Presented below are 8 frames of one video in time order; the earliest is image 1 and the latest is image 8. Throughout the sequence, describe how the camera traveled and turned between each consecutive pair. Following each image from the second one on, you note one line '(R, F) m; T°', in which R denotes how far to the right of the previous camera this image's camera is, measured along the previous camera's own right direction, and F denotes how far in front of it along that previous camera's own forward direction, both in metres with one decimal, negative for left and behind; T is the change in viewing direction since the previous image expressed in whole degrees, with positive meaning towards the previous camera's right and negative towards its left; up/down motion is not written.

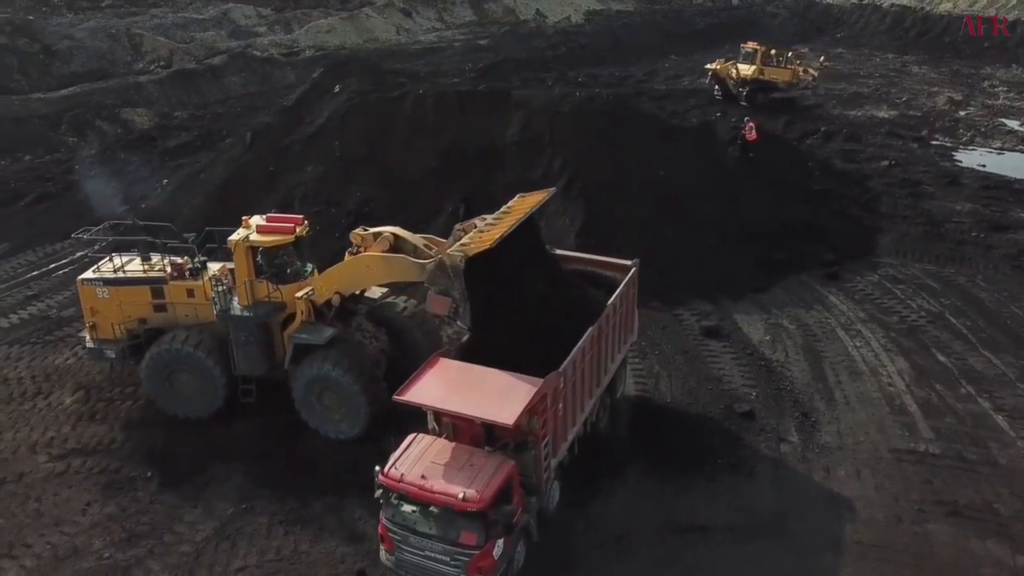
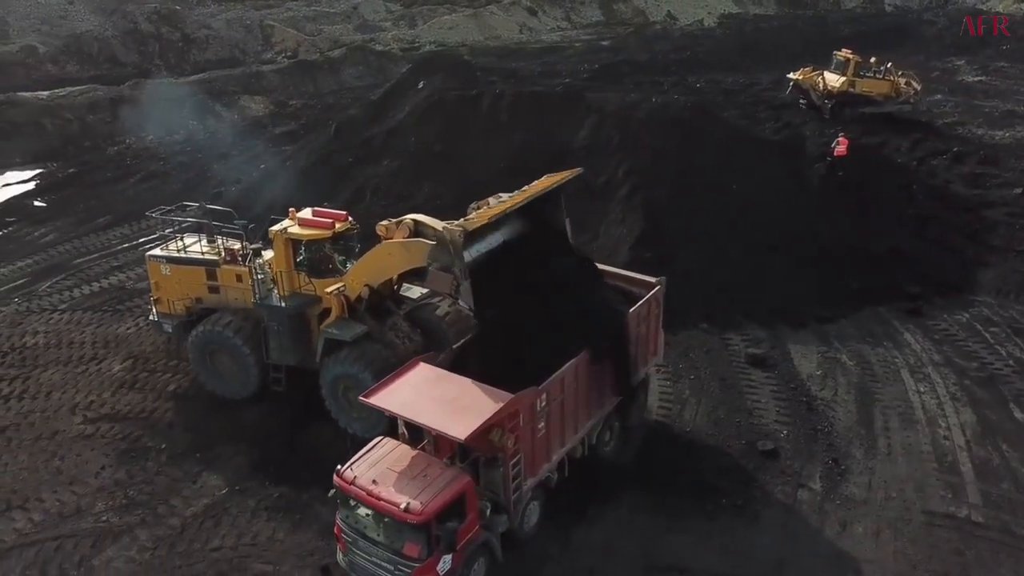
(+1.2, +0.3) m; -9°
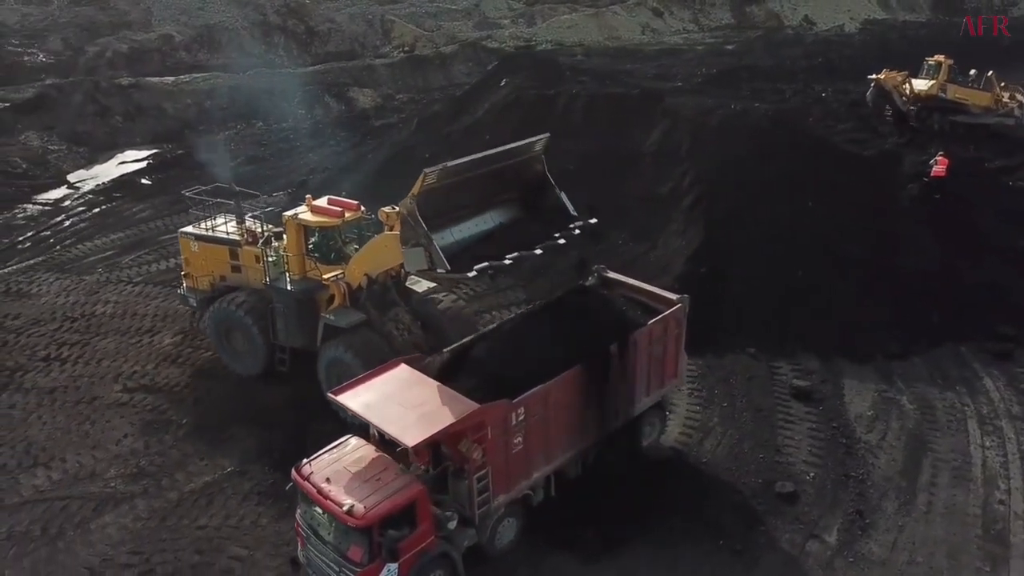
(+1.1, +0.4) m; -9°
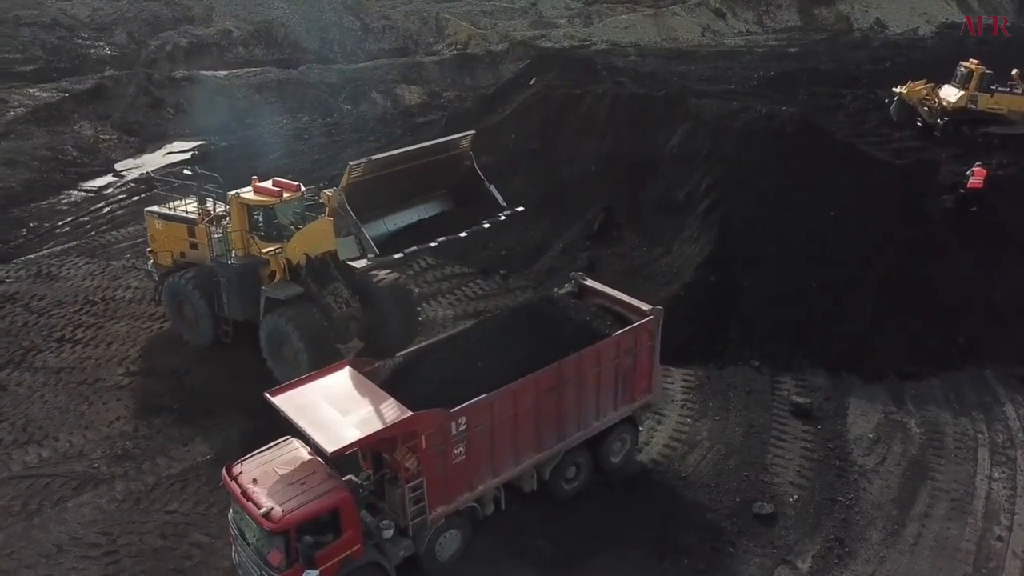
(+0.8, +0.2) m; -5°
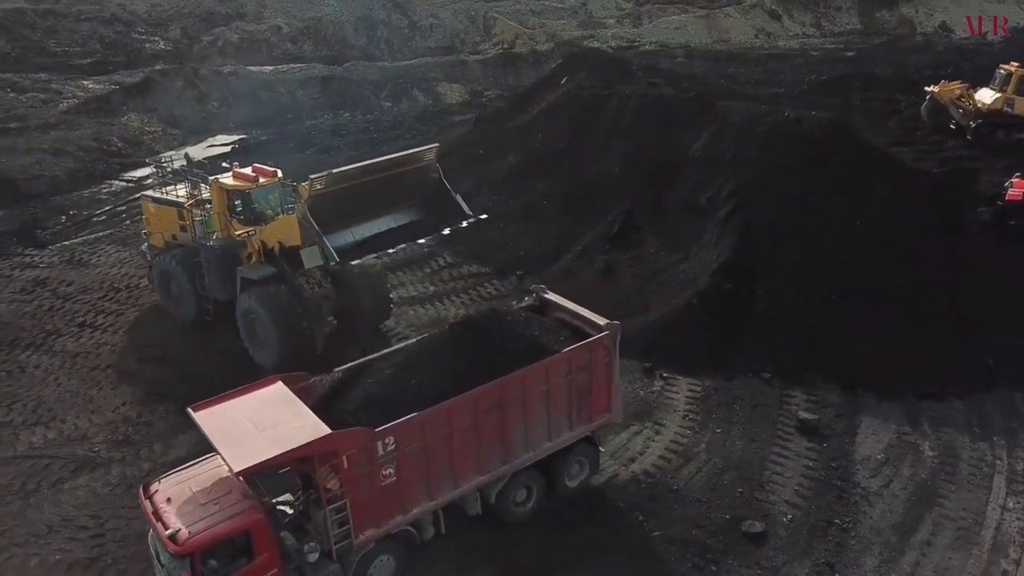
(+0.6, +0.1) m; -4°
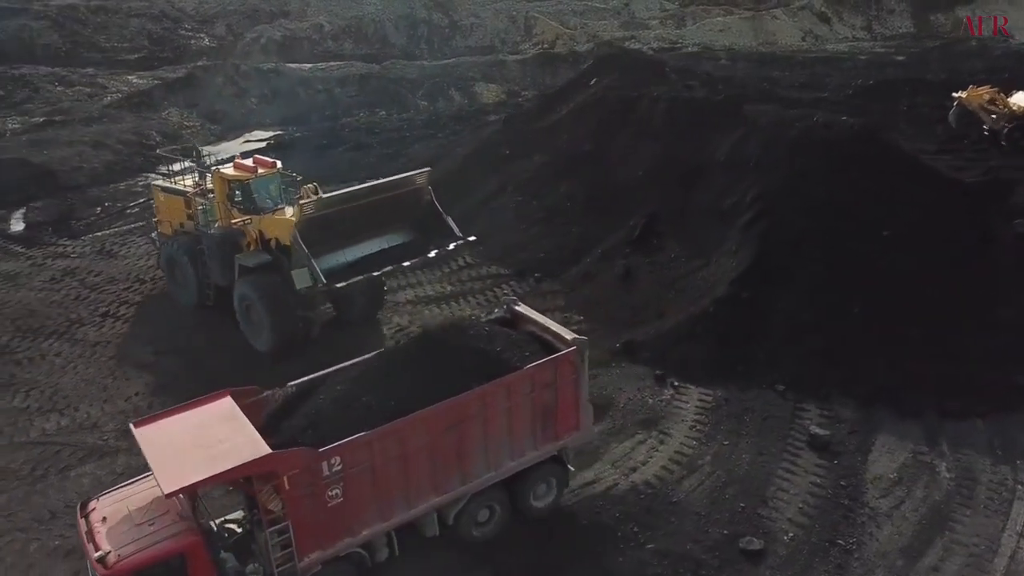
(+0.4, +0.1) m; -3°
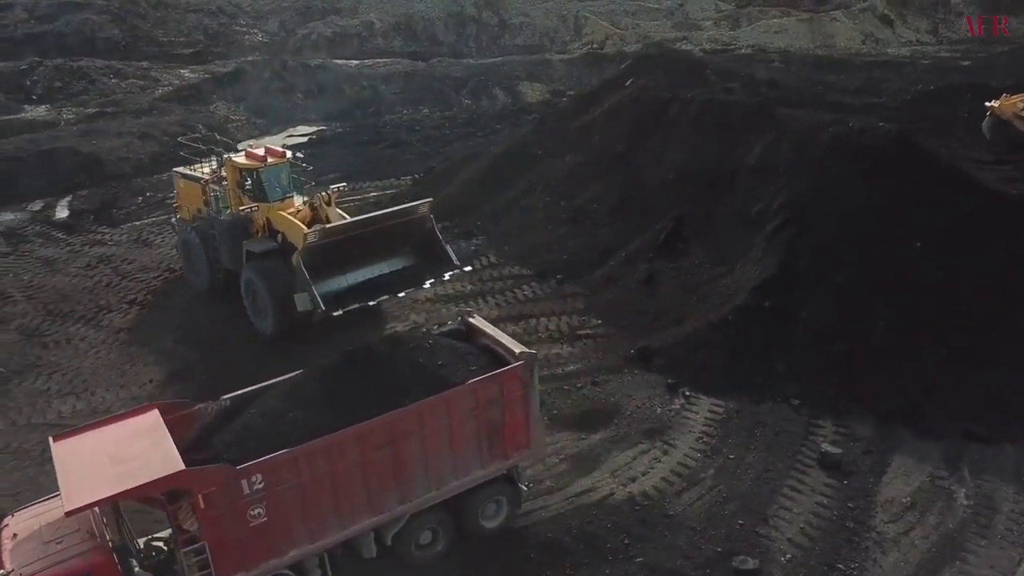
(+0.5, +0.1) m; -4°
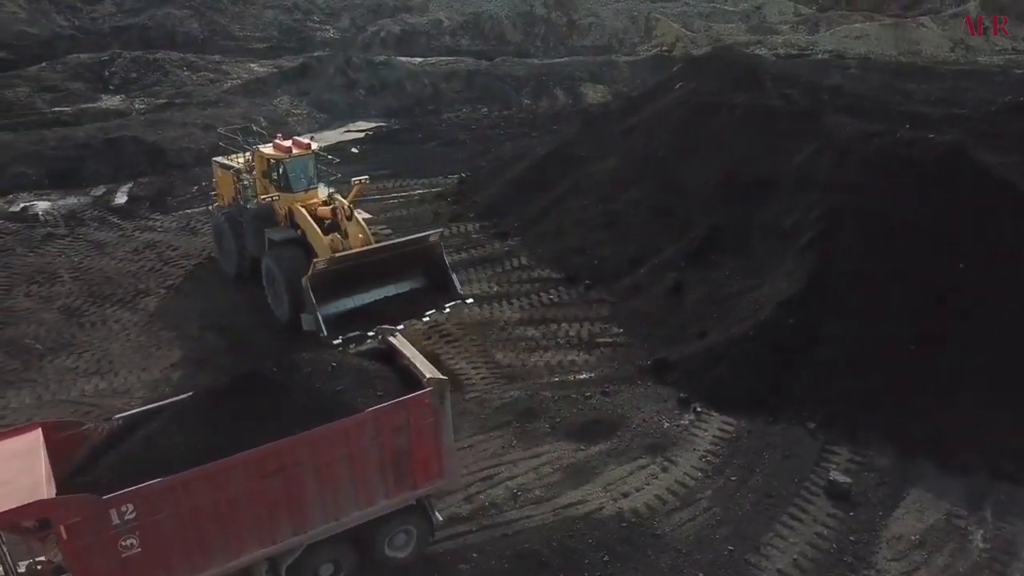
(+0.7, +0.2) m; -6°
